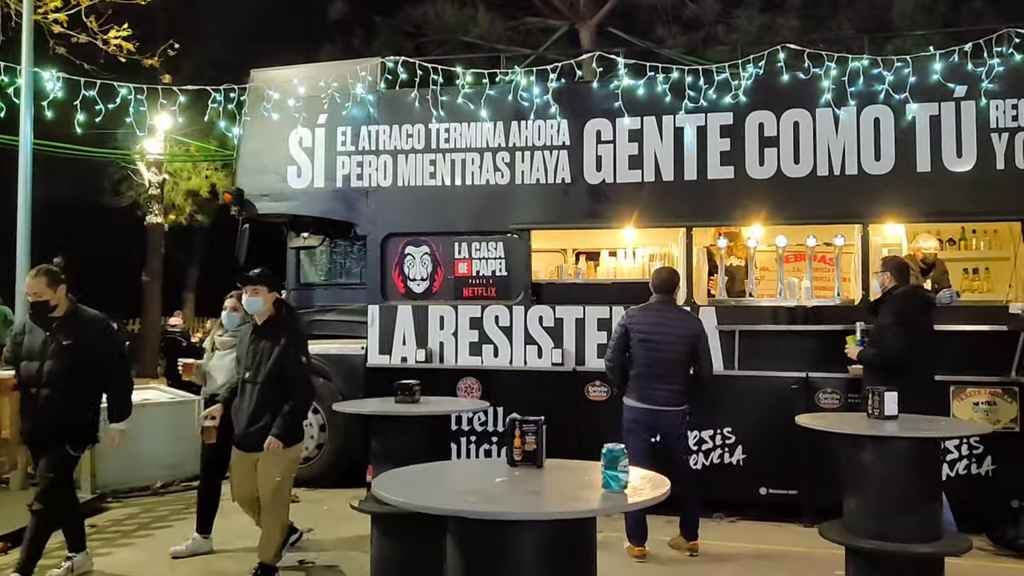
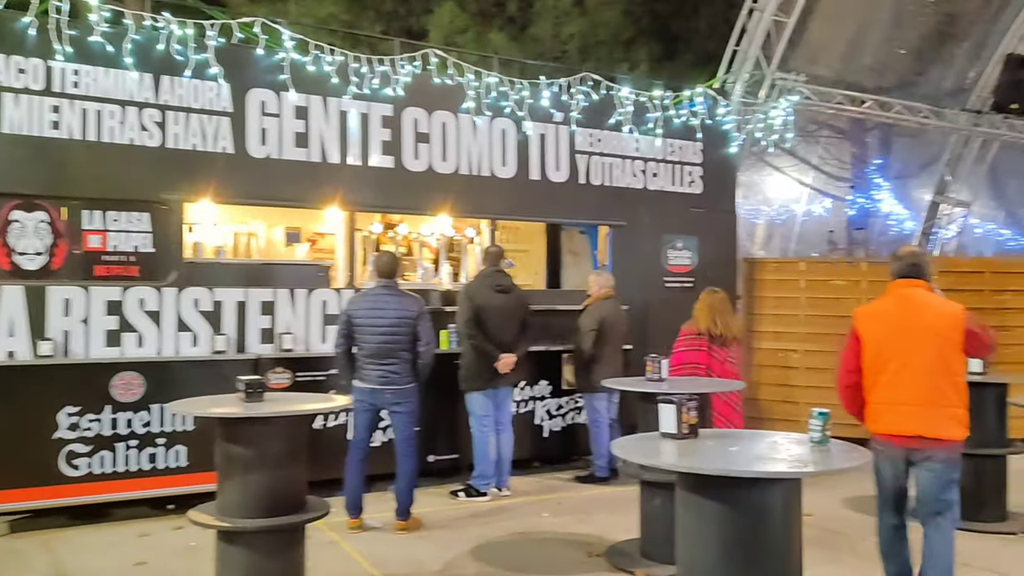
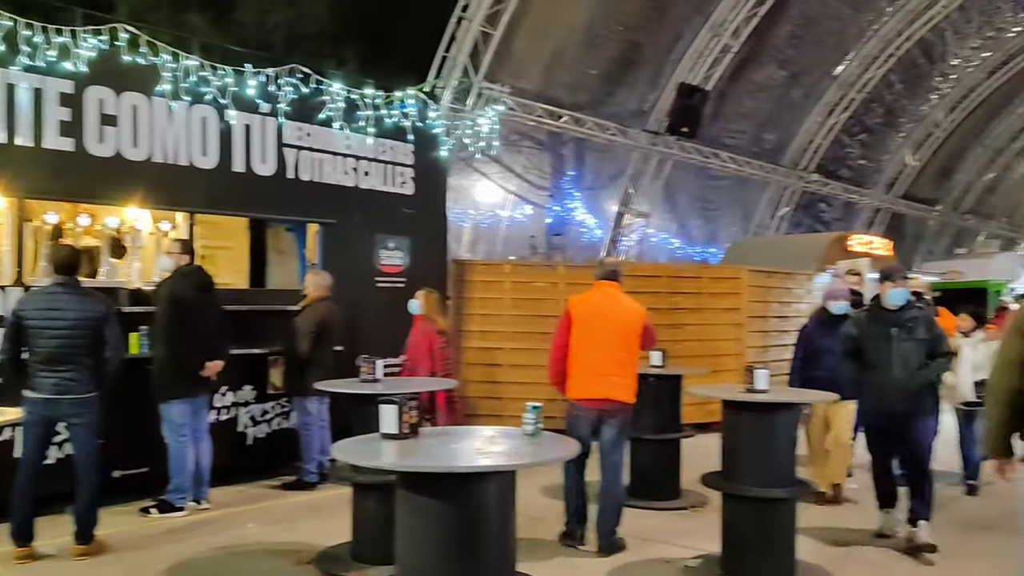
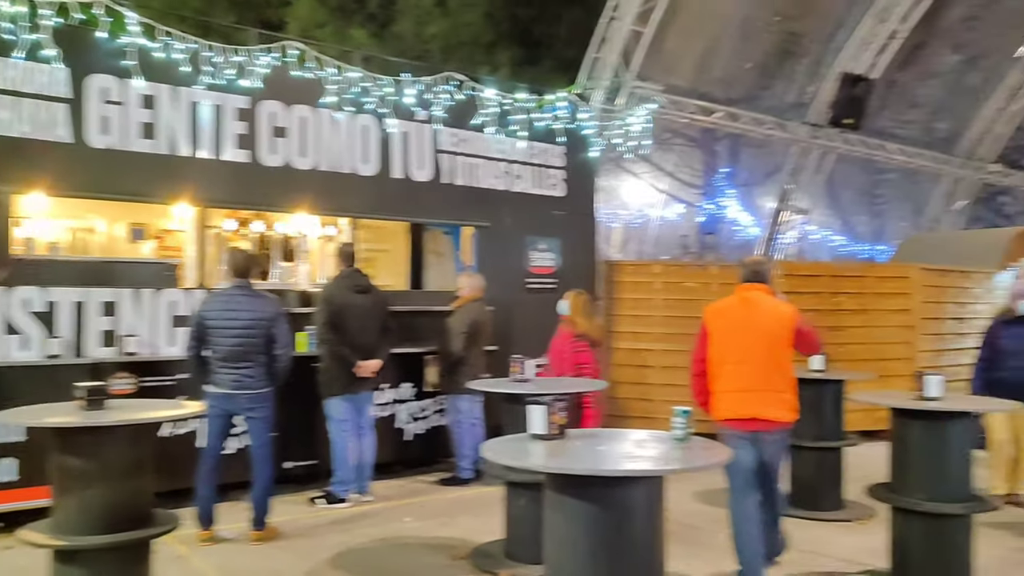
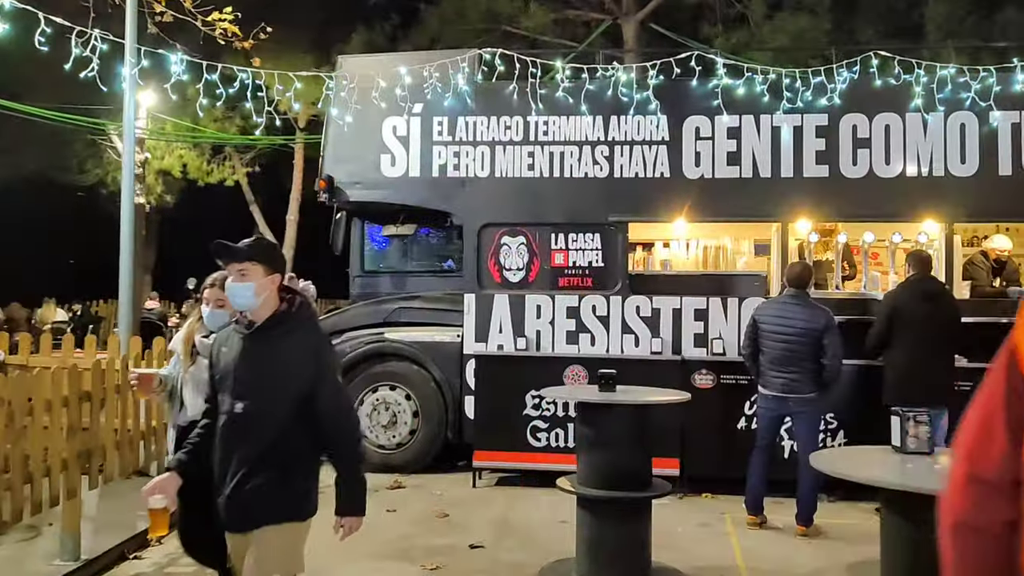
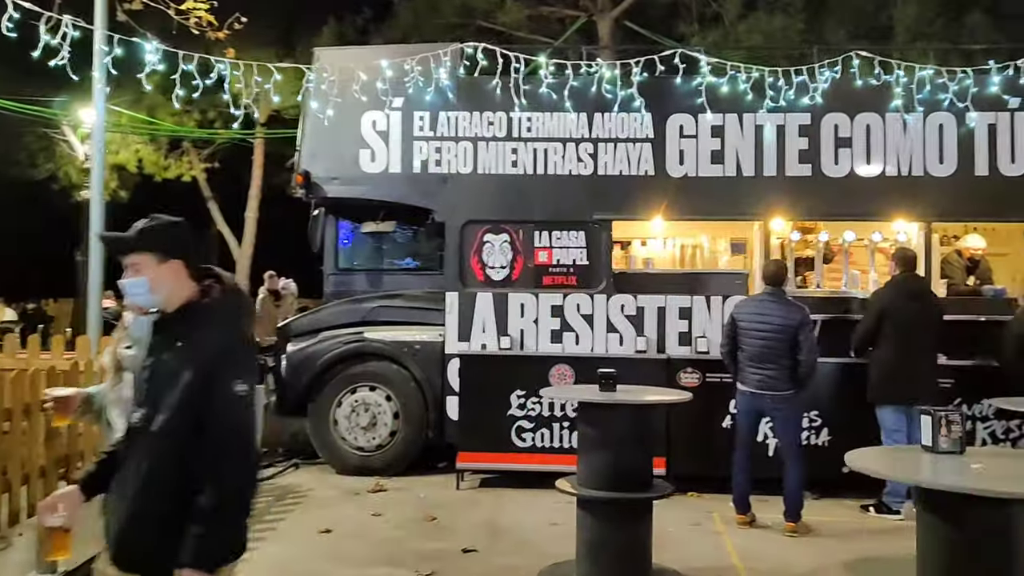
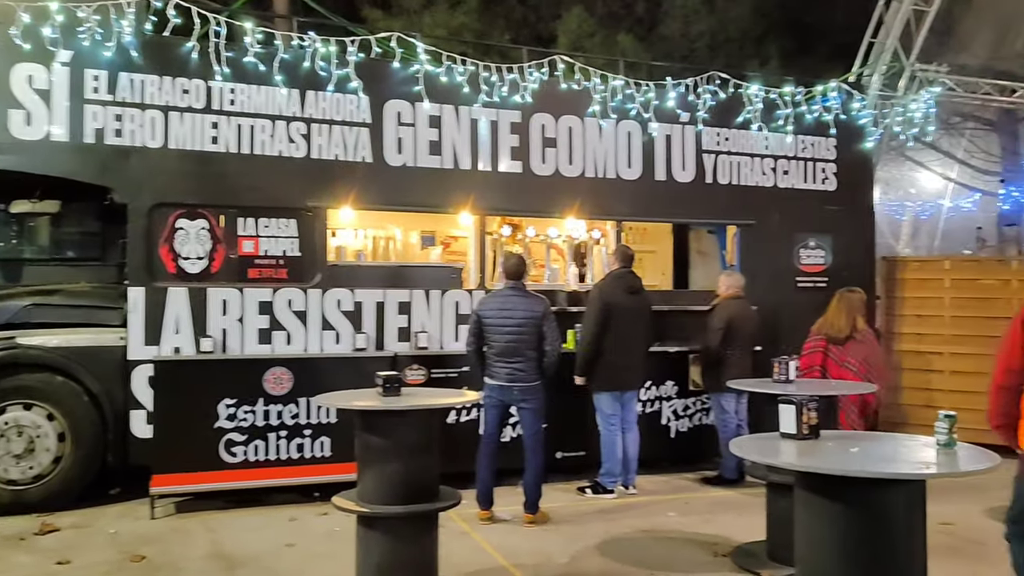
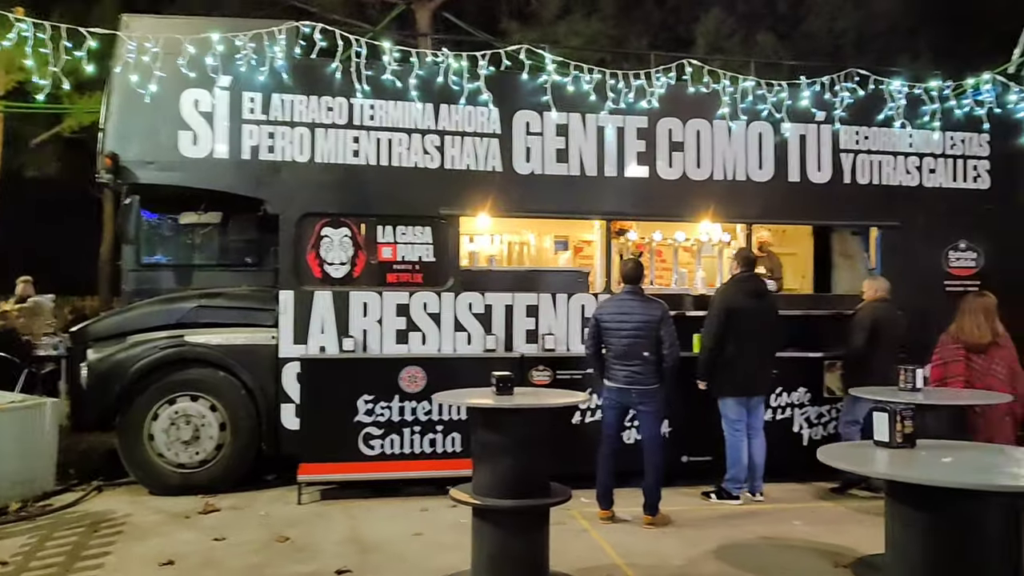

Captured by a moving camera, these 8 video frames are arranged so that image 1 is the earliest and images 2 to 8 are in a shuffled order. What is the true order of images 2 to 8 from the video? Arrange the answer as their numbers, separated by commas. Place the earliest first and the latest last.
5, 6, 8, 7, 2, 4, 3
